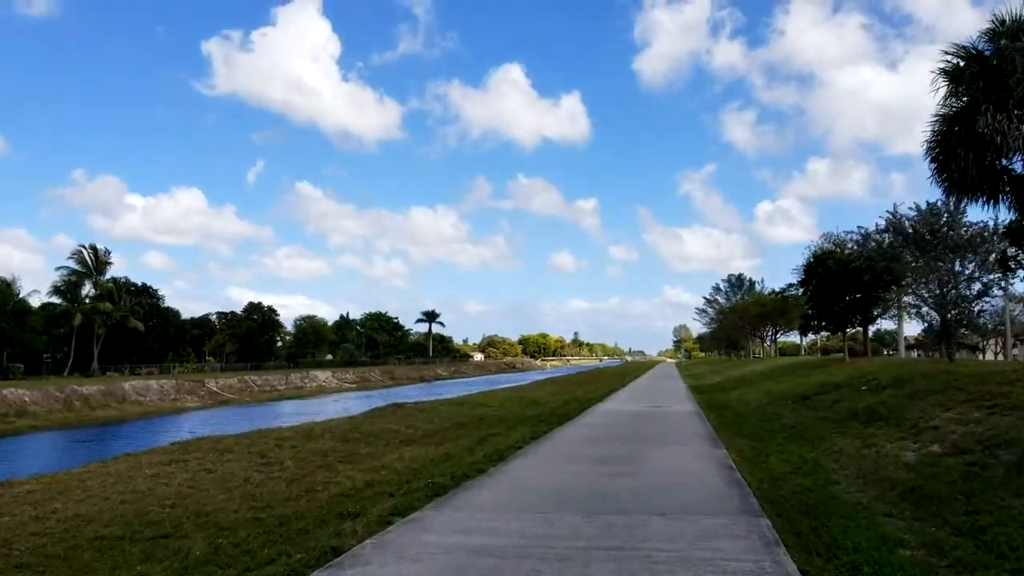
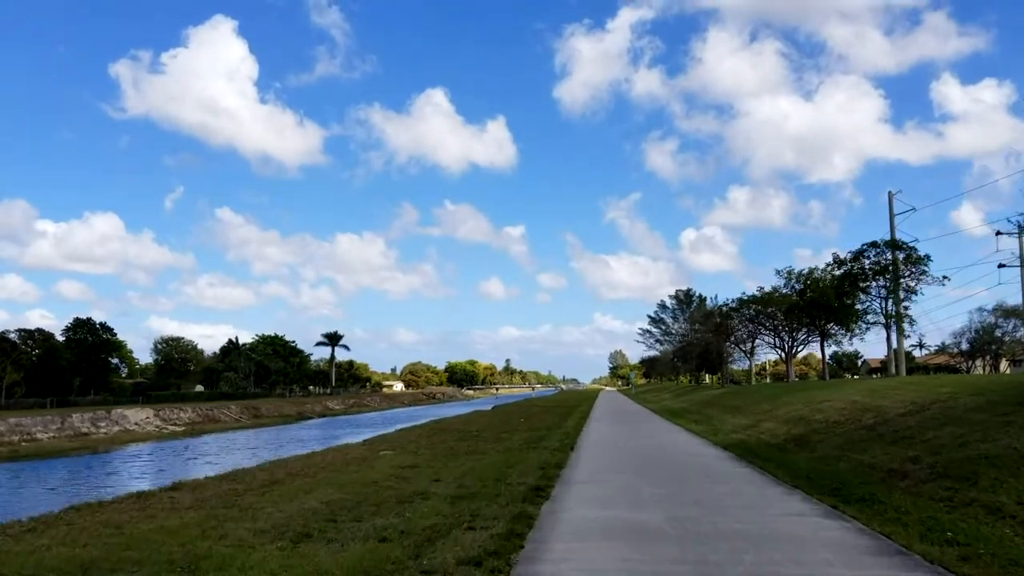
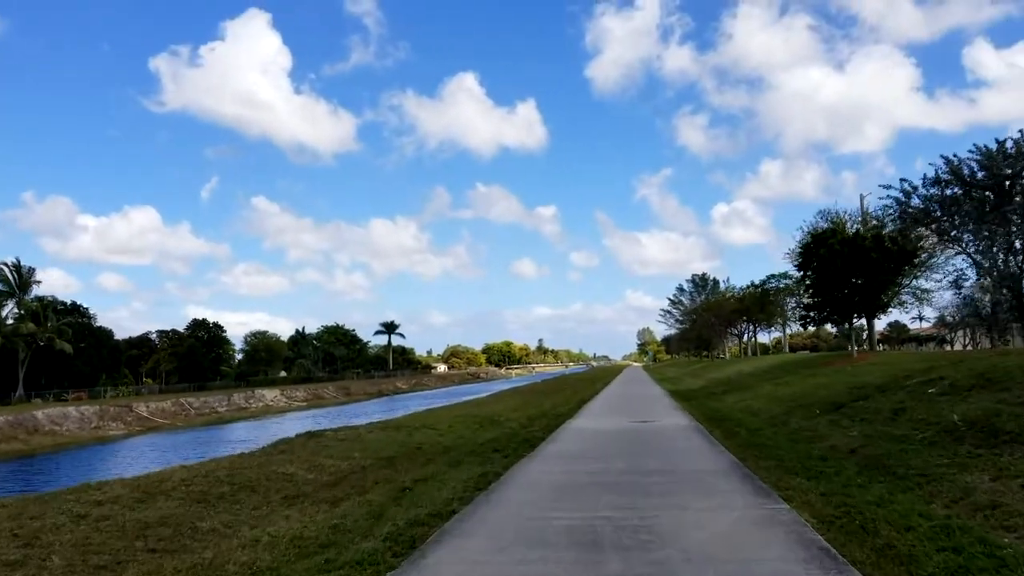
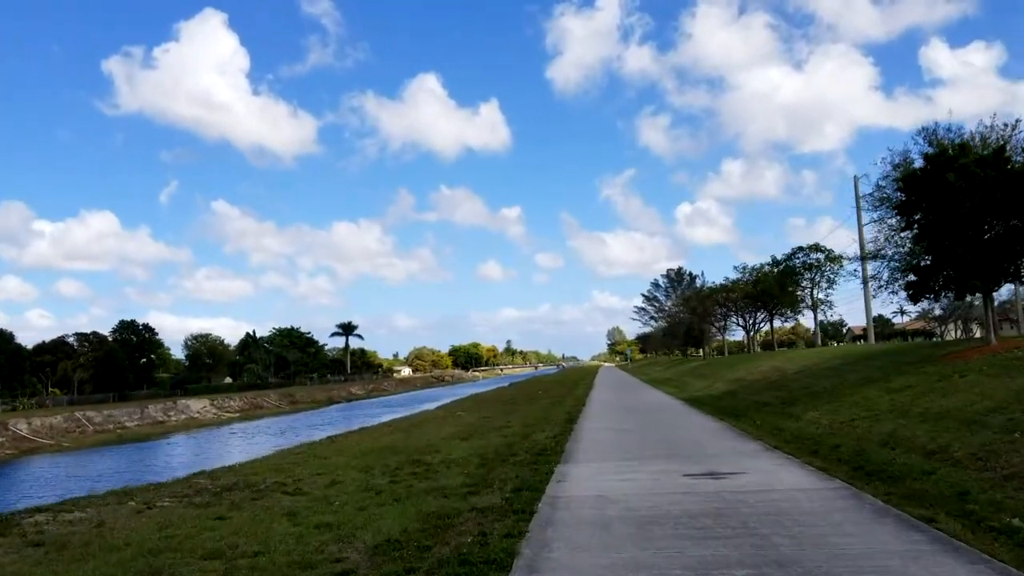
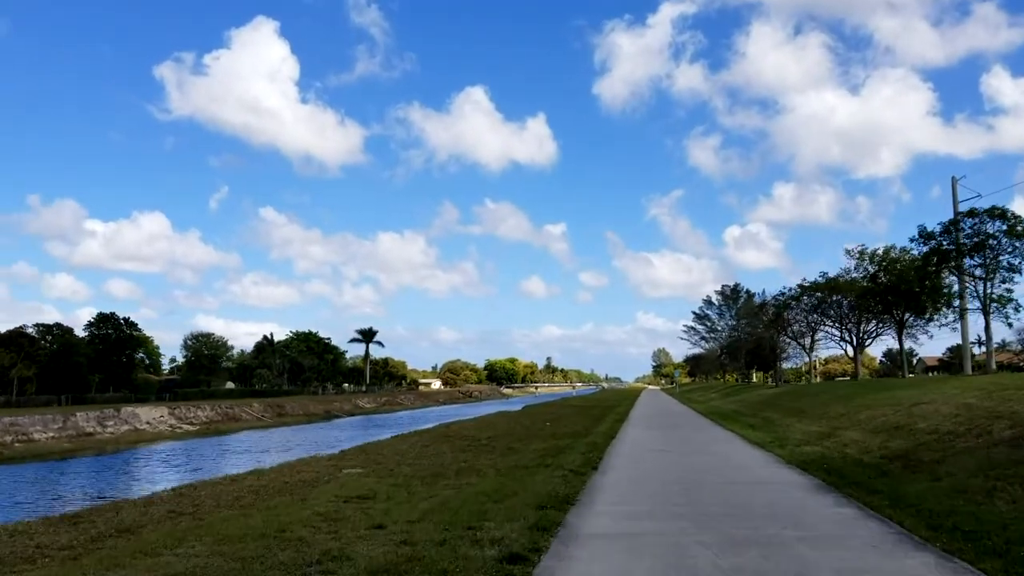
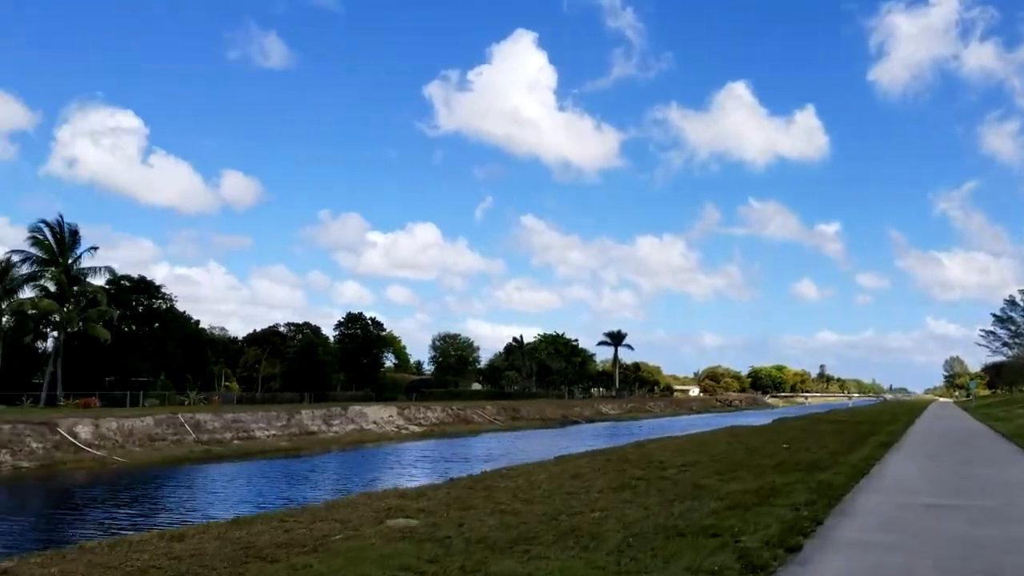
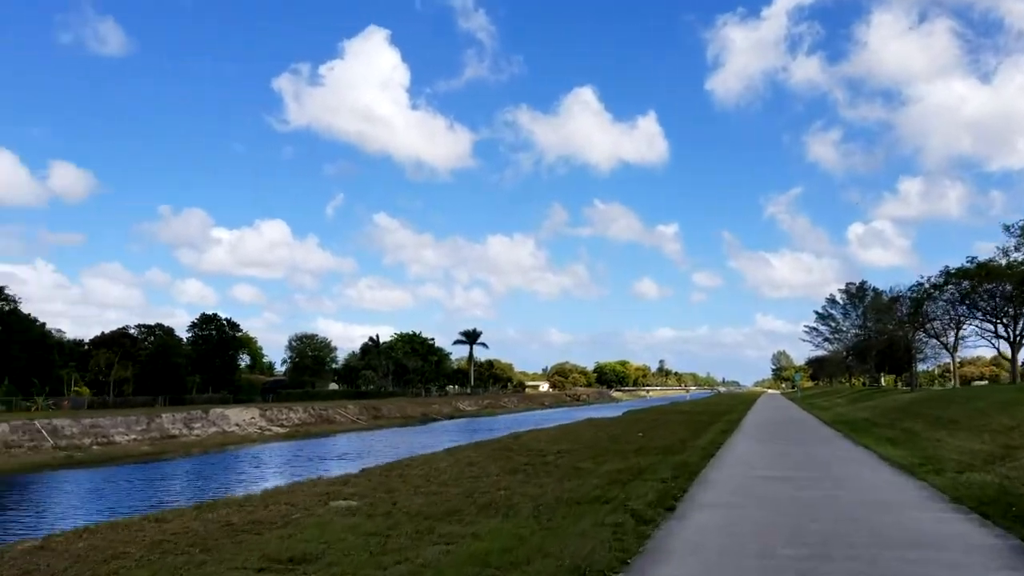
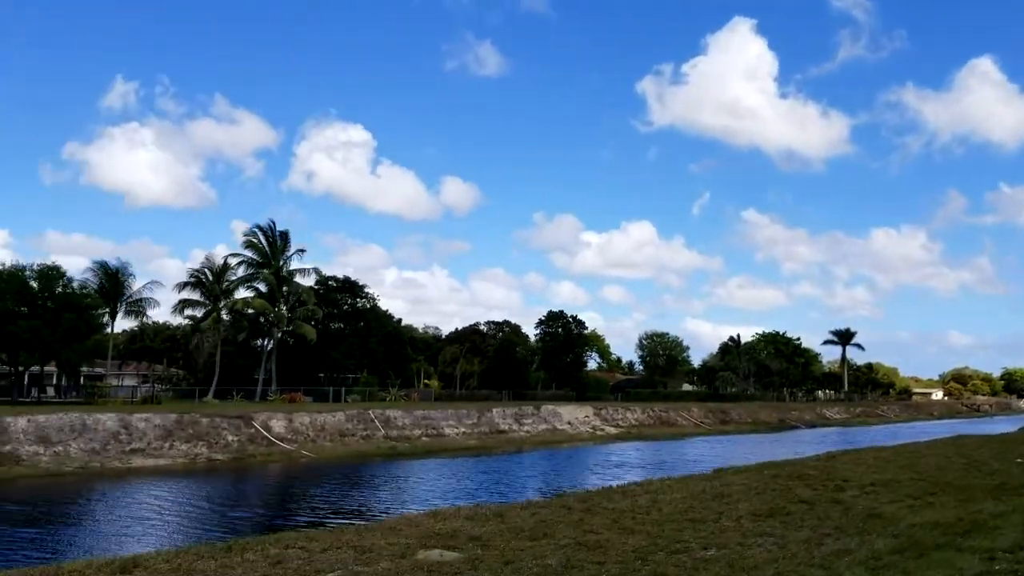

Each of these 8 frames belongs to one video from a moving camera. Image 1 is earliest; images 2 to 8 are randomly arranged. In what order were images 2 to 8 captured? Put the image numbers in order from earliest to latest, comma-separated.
3, 4, 2, 5, 7, 6, 8
